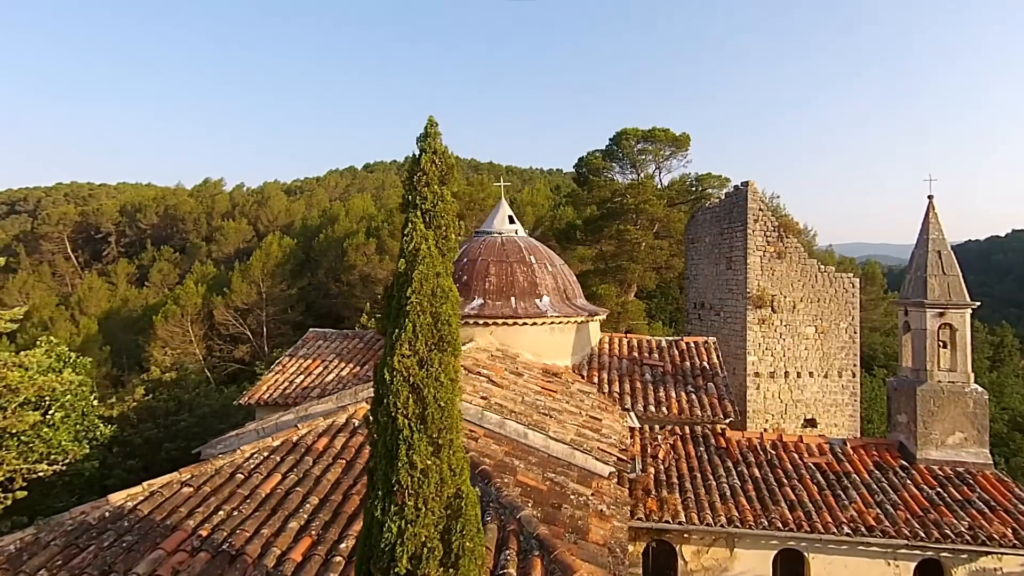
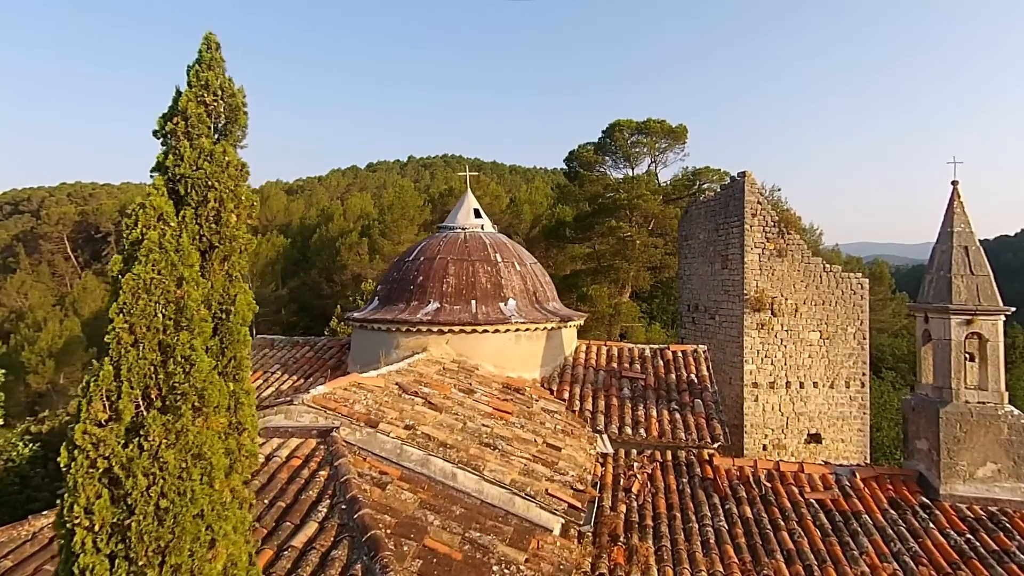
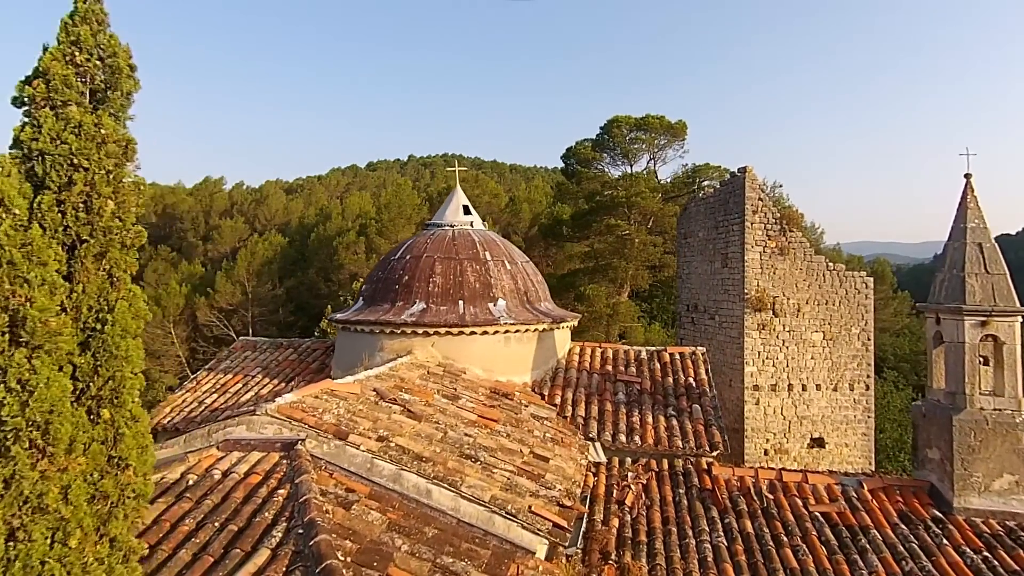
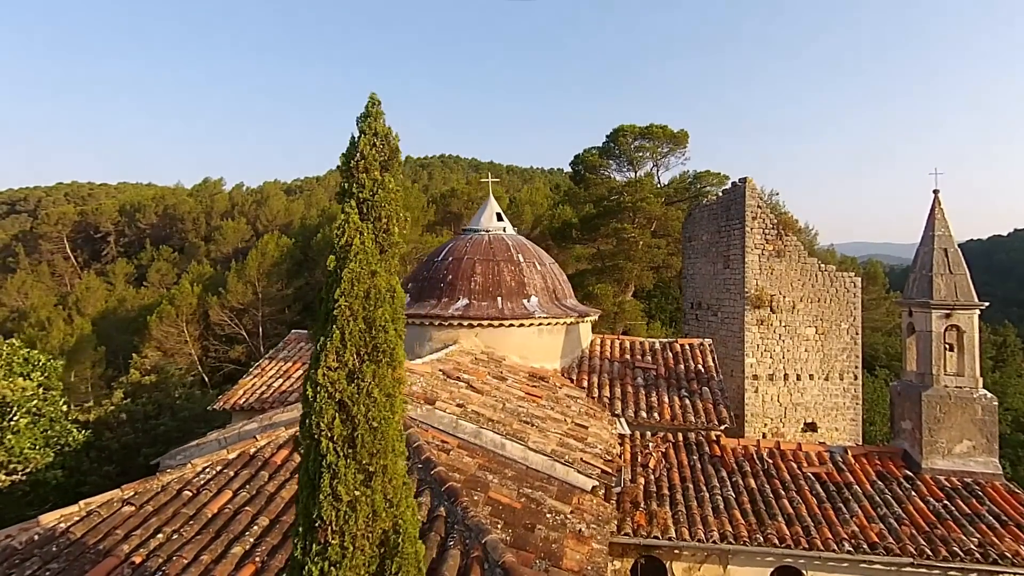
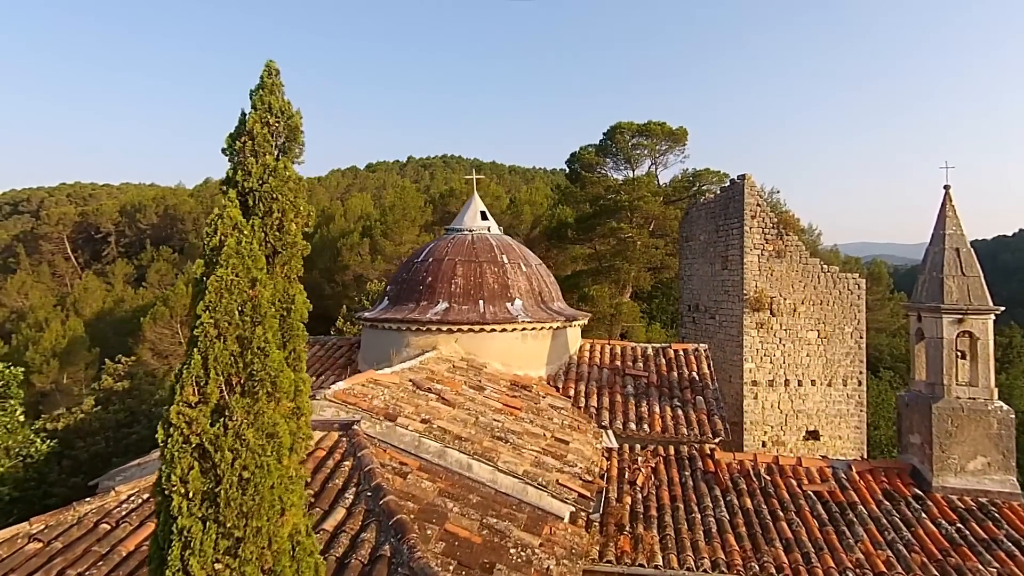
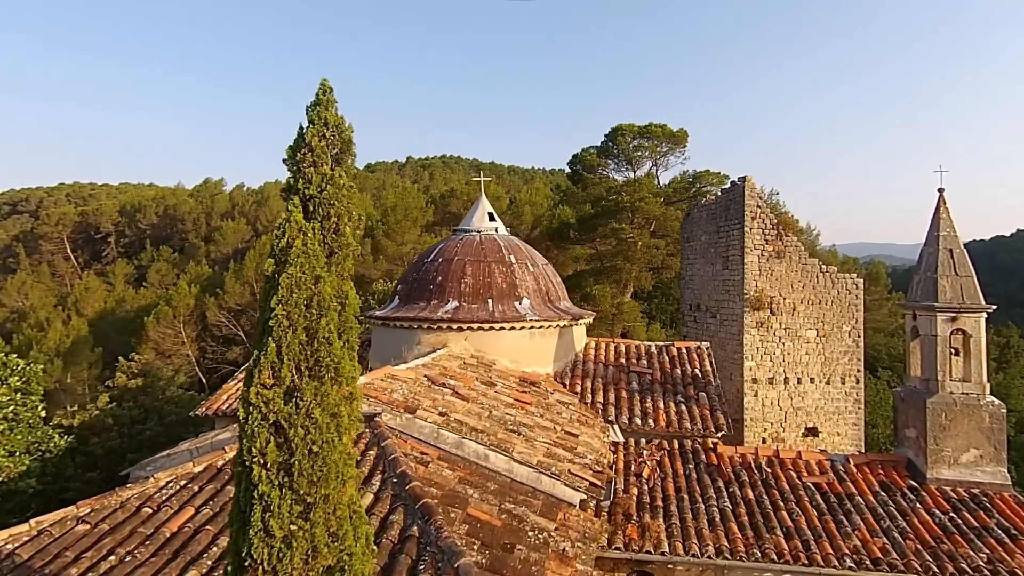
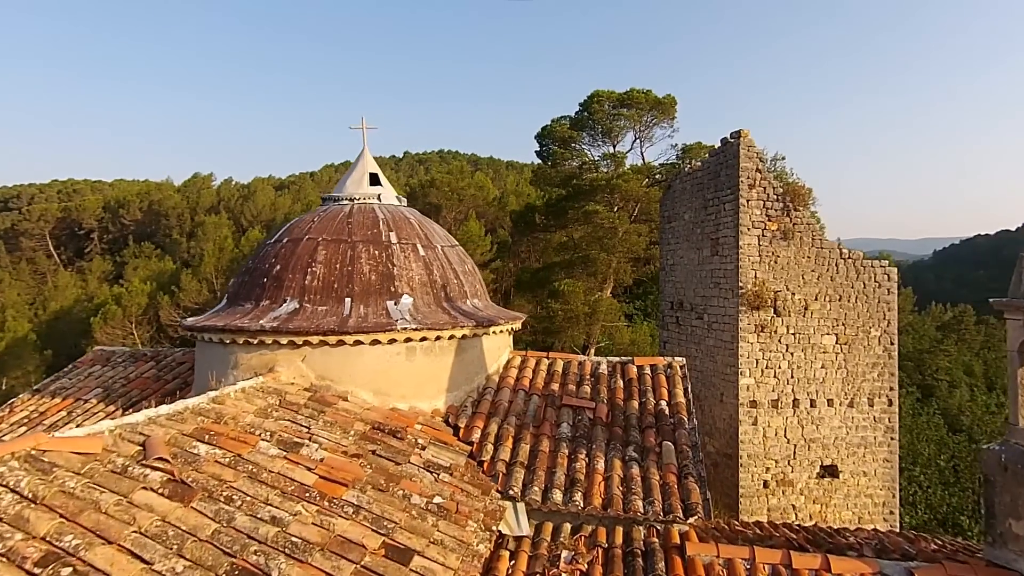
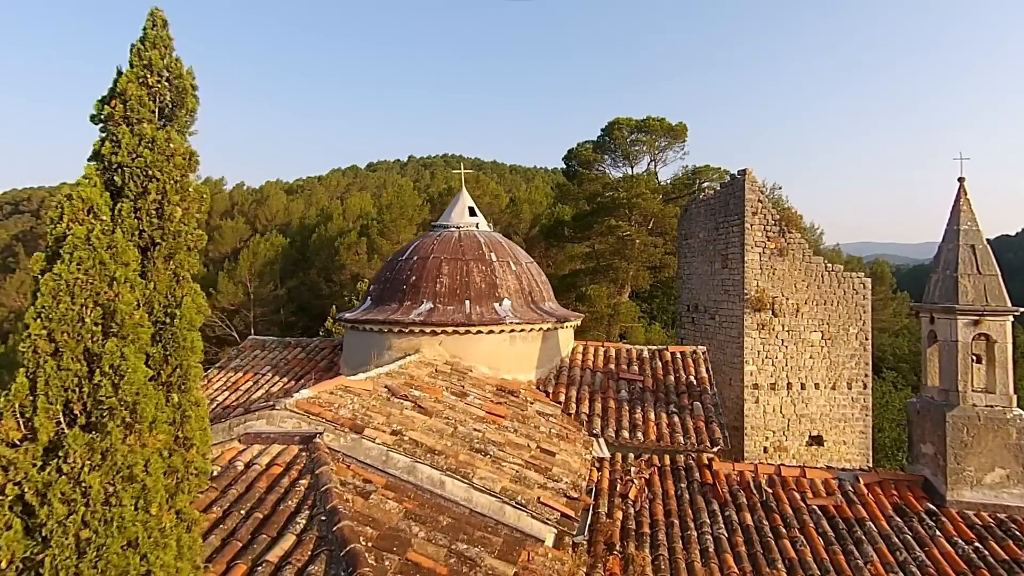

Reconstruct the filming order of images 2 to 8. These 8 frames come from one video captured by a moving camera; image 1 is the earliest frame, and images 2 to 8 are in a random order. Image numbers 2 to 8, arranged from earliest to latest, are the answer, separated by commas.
4, 6, 5, 2, 8, 3, 7
